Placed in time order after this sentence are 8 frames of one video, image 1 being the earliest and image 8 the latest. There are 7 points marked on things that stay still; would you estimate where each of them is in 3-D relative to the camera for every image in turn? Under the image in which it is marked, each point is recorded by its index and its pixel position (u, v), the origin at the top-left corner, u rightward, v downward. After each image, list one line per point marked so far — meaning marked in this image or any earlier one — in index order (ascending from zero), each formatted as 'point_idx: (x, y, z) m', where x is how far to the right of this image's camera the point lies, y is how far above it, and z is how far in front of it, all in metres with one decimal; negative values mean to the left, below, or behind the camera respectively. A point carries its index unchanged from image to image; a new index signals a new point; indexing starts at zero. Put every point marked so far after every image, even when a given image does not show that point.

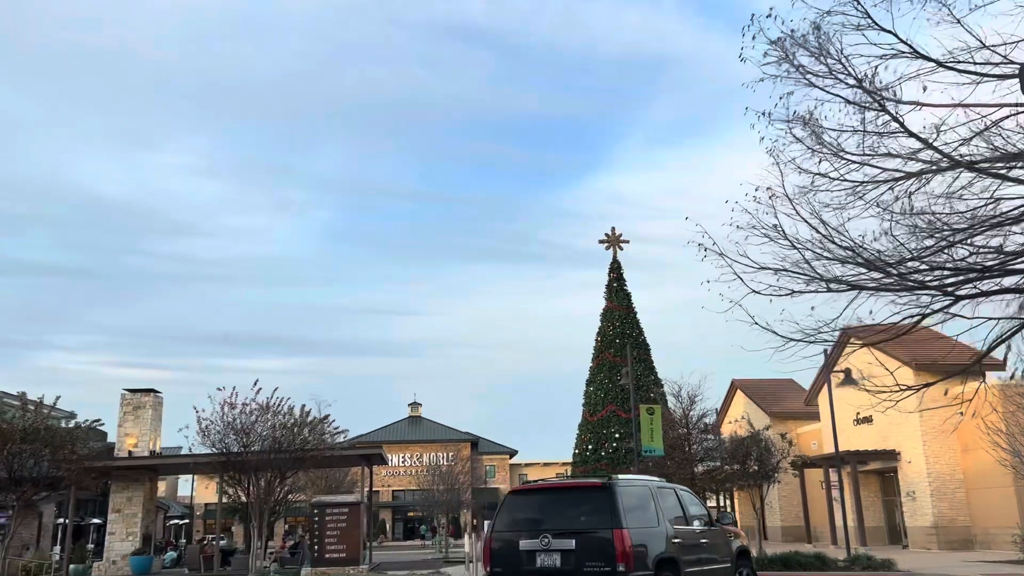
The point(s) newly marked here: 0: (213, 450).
0: (-6.8, -3.6, +18.8) m
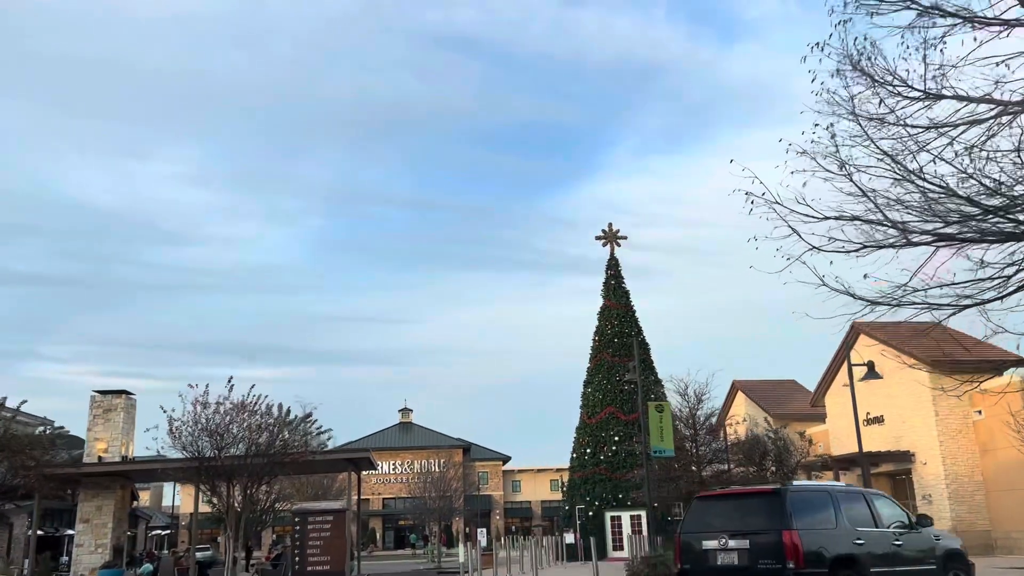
0: (-6.8, -3.4, +17.3) m
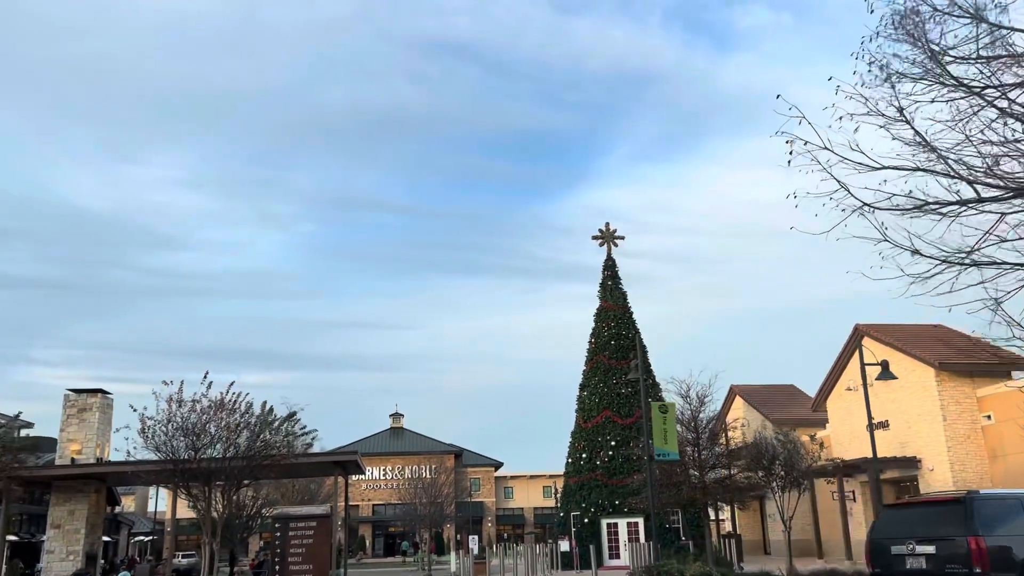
0: (-6.9, -3.3, +16.3) m
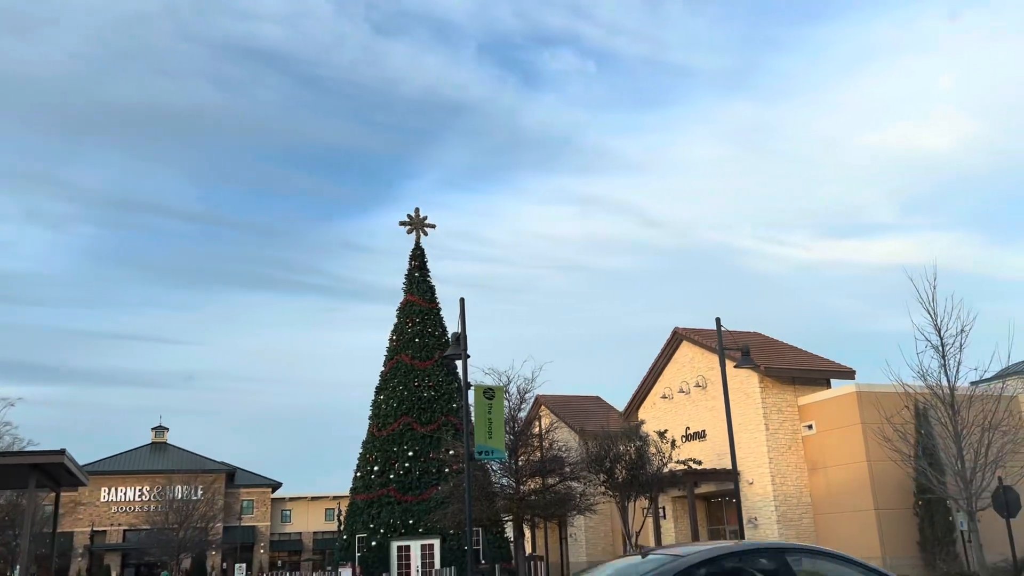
0: (-10.0, -1.9, +10.2) m
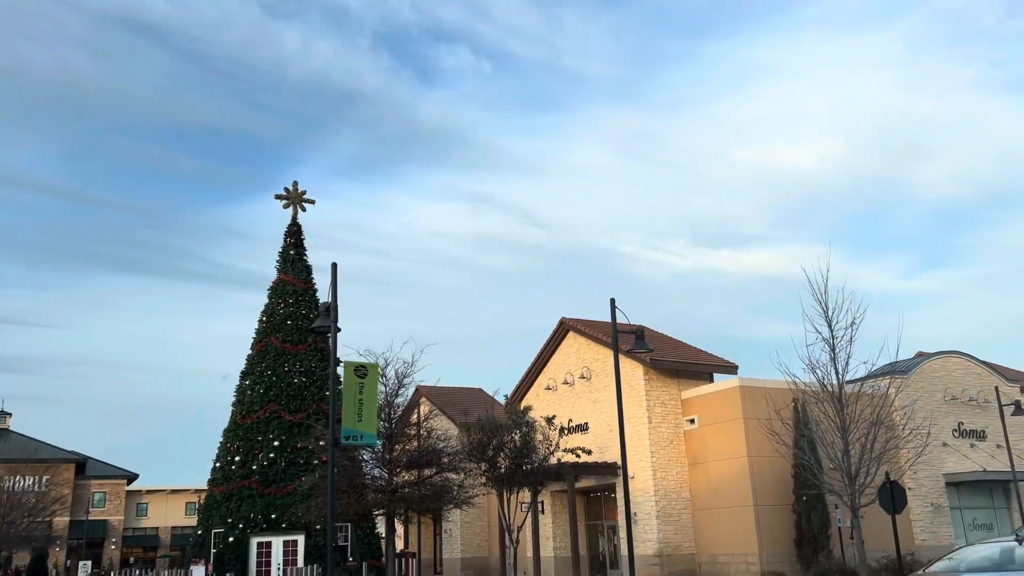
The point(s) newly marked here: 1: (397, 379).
0: (-11.2, -1.0, +7.5) m
1: (-2.8, -2.1, +19.3) m
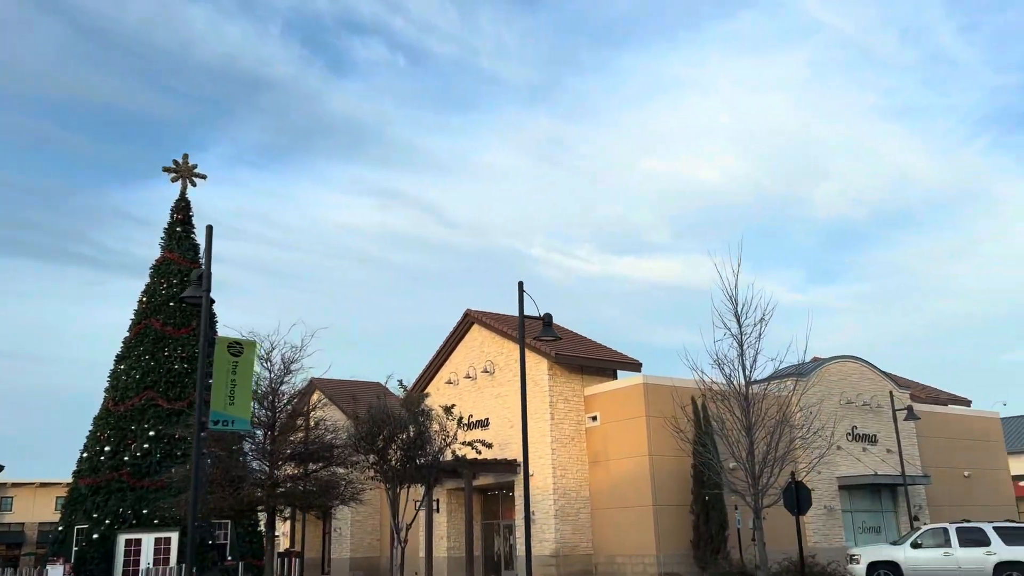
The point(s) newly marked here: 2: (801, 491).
0: (-12.0, -0.2, +5.2) m
1: (-5.0, -1.7, +17.9) m
2: (+4.5, -3.2, +13.0) m
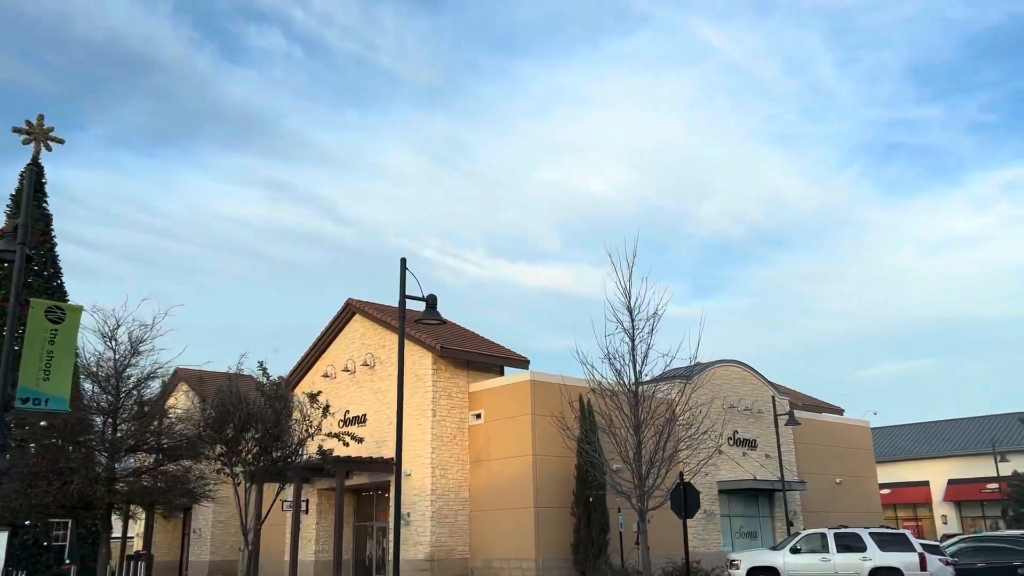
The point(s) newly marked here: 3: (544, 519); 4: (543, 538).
0: (-12.6, +0.6, +2.6) m
1: (-7.3, -1.1, +16.0) m
2: (+2.6, -3.0, +12.4) m
3: (+0.8, -5.4, +19.6) m
4: (+0.7, -5.9, +19.5) m
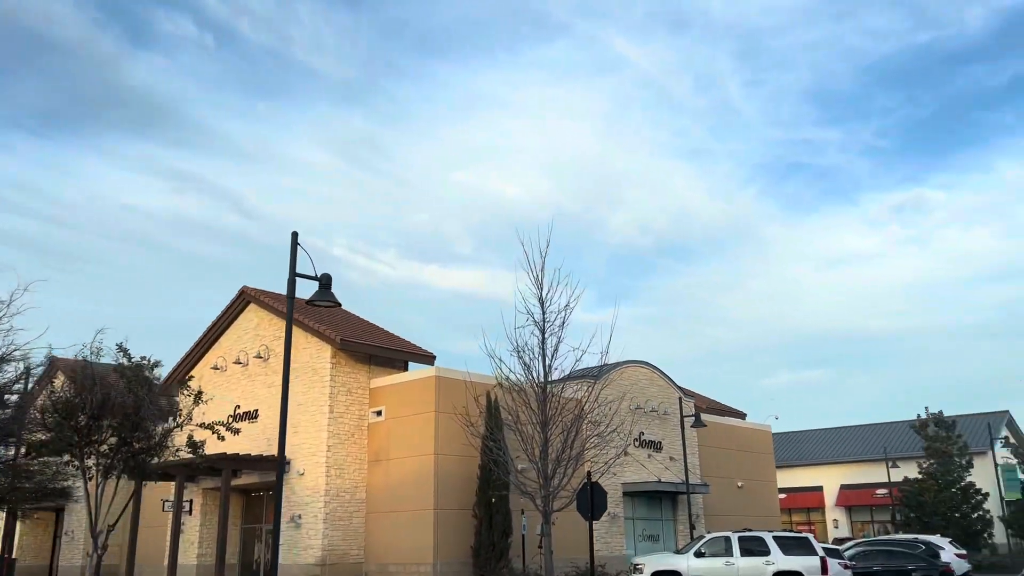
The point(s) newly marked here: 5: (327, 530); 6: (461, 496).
0: (-12.8, +1.3, +0.4) m
1: (-9.0, -0.7, +14.3) m
2: (+1.2, -2.9, +11.7) m
3: (-1.5, -5.2, +18.8) m
4: (-1.6, -5.7, +18.6) m
5: (-4.3, -5.7, +19.6) m
6: (-1.2, -4.8, +19.3) m
